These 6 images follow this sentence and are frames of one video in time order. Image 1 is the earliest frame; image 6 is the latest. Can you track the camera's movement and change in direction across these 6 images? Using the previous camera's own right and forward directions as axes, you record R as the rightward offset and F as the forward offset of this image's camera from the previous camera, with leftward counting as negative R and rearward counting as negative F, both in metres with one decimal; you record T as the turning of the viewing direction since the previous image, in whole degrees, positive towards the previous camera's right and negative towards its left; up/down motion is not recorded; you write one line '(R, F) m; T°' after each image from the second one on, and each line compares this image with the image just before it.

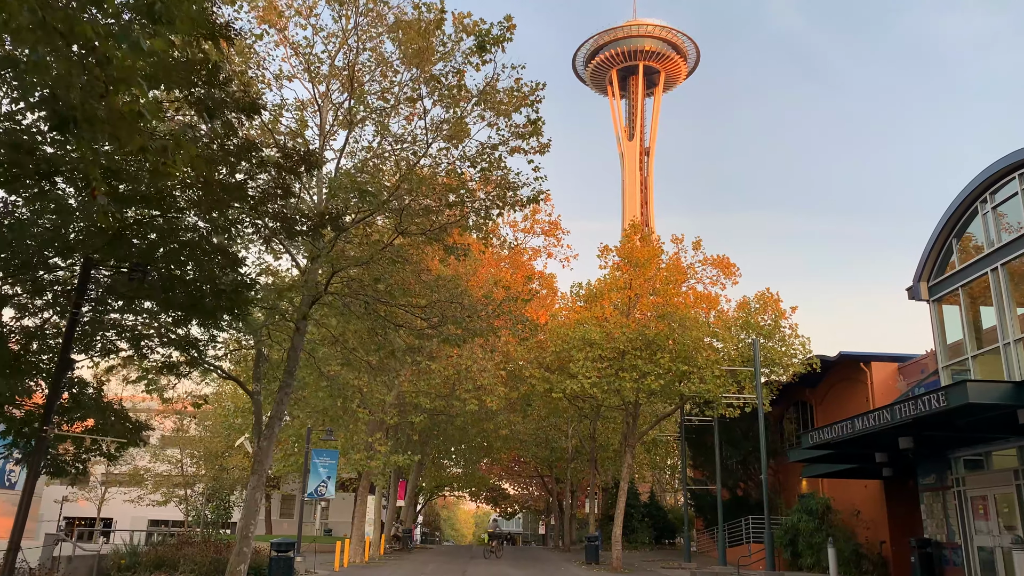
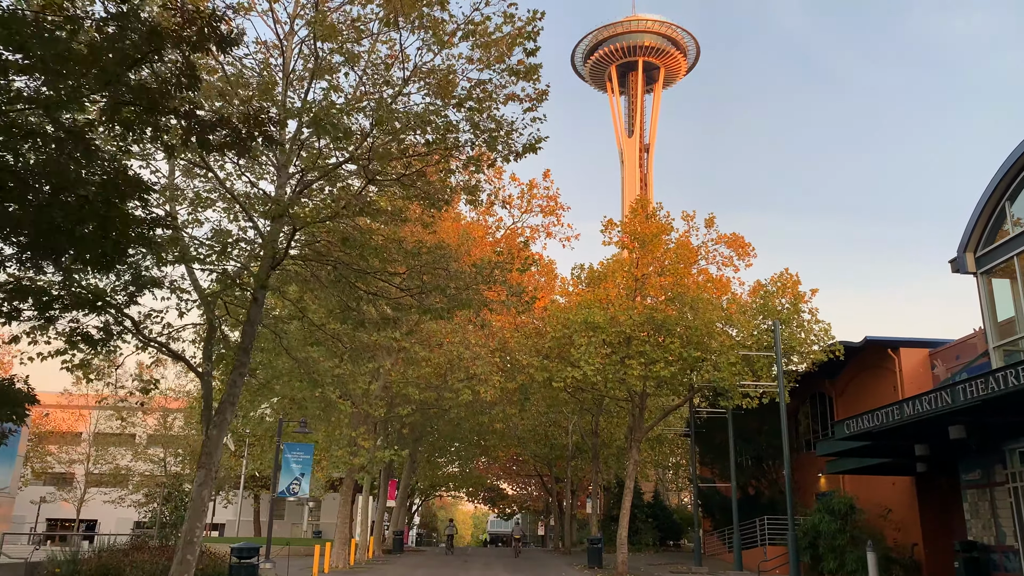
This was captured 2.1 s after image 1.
(+0.1, +2.2) m; 0°
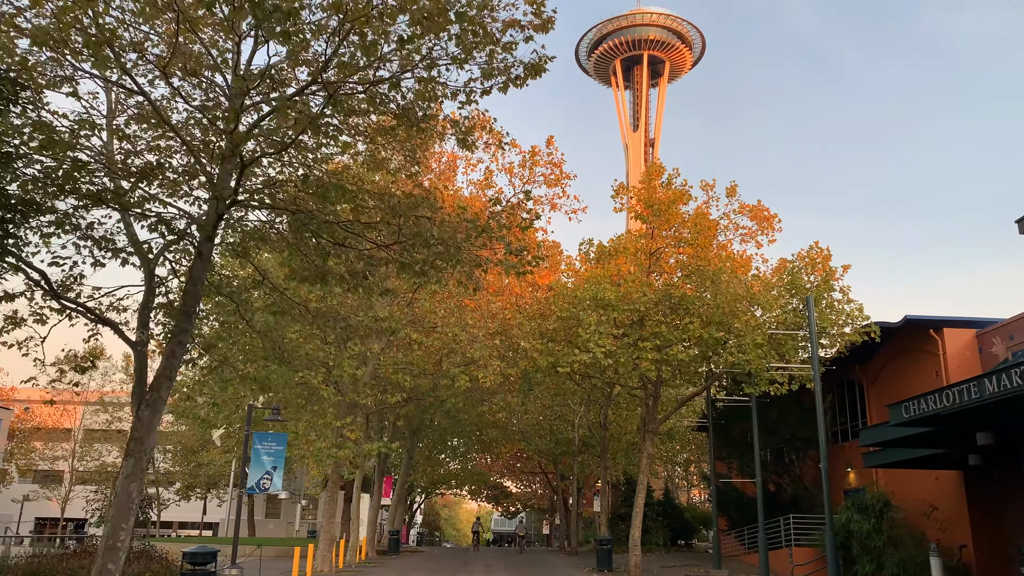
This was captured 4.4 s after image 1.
(+0.1, +2.3) m; 0°
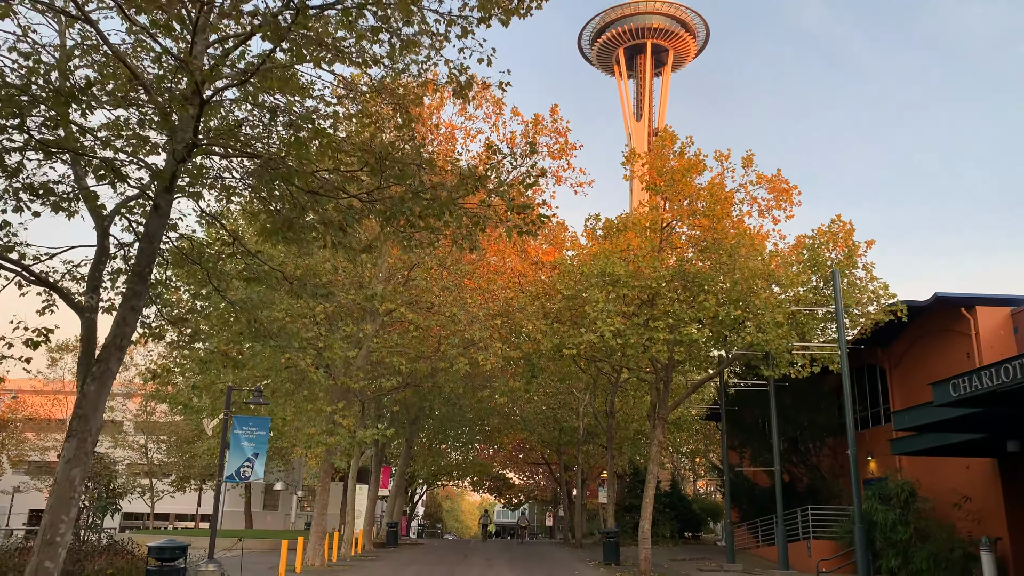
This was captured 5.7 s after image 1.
(0.0, +1.4) m; 0°
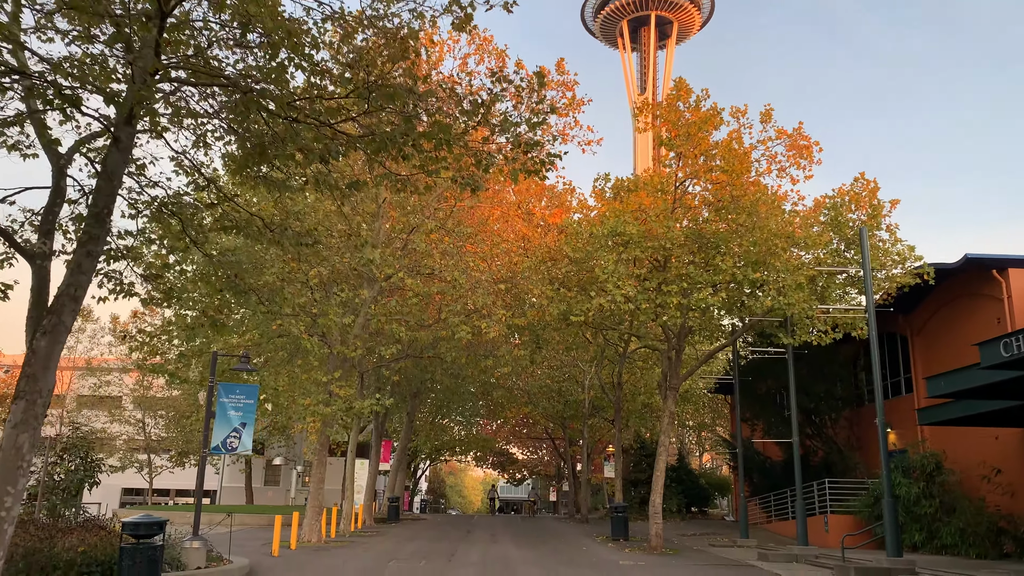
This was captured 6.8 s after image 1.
(-0.1, +1.1) m; 0°
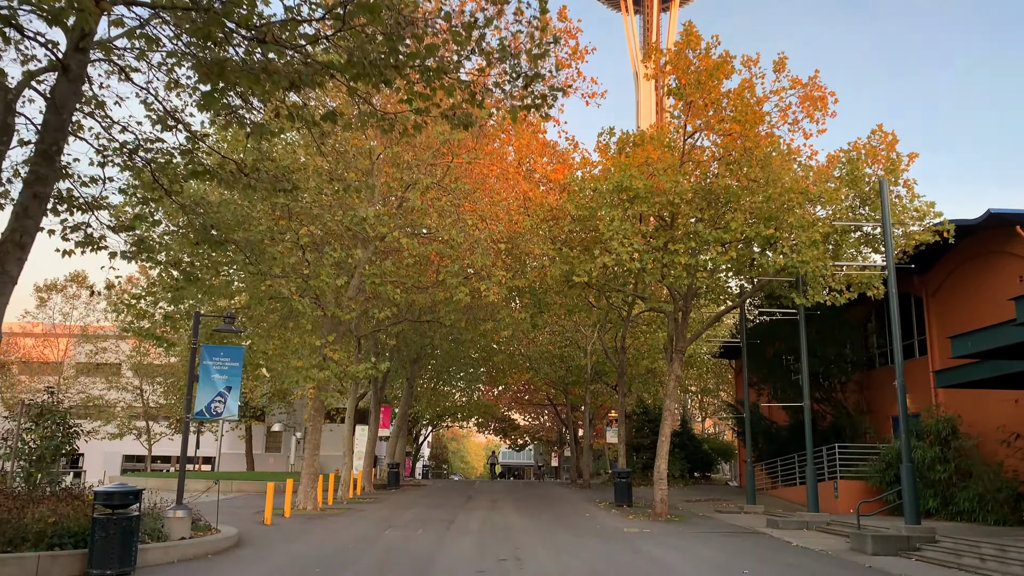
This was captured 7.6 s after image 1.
(0.0, +0.8) m; 0°
